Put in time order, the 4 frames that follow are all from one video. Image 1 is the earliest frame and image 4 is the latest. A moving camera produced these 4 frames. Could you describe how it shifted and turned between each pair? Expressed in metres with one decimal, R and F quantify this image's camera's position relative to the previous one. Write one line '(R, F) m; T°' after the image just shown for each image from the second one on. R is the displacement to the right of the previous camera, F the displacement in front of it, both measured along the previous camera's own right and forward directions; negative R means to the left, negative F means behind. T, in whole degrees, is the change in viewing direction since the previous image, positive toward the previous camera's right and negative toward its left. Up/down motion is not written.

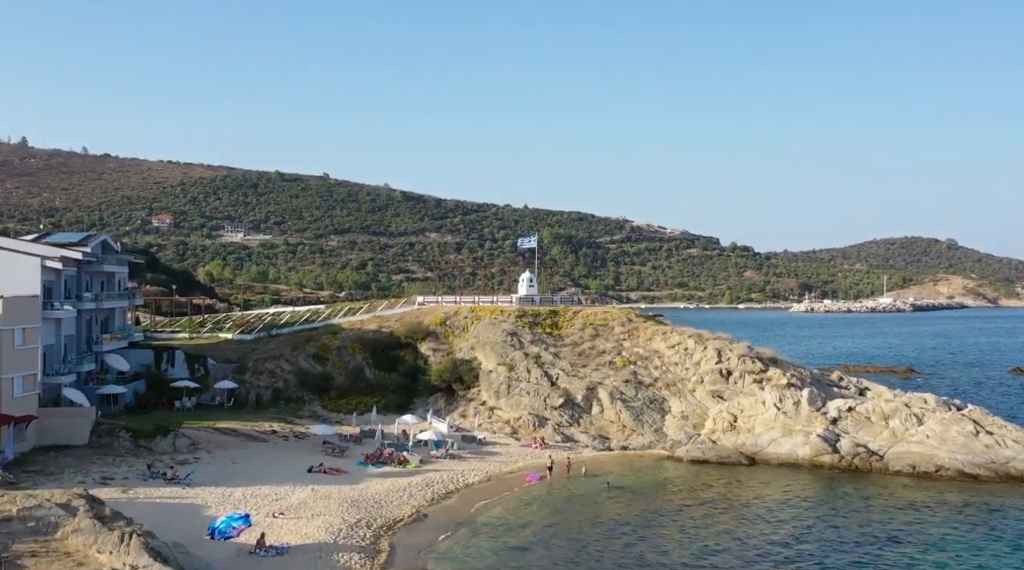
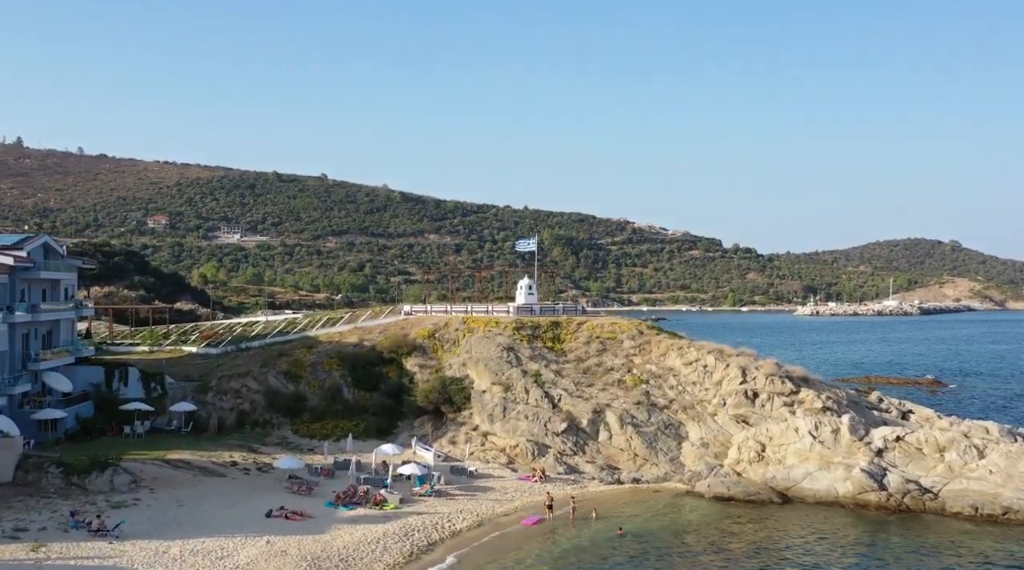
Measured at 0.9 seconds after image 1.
(+0.2, +5.7) m; 0°
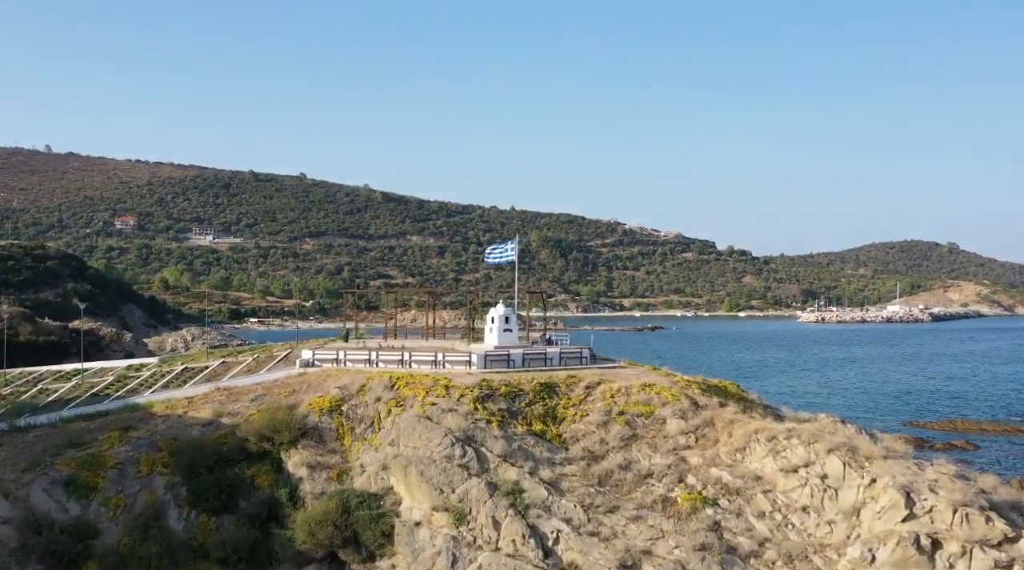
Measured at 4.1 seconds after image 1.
(+0.8, +19.9) m; +1°
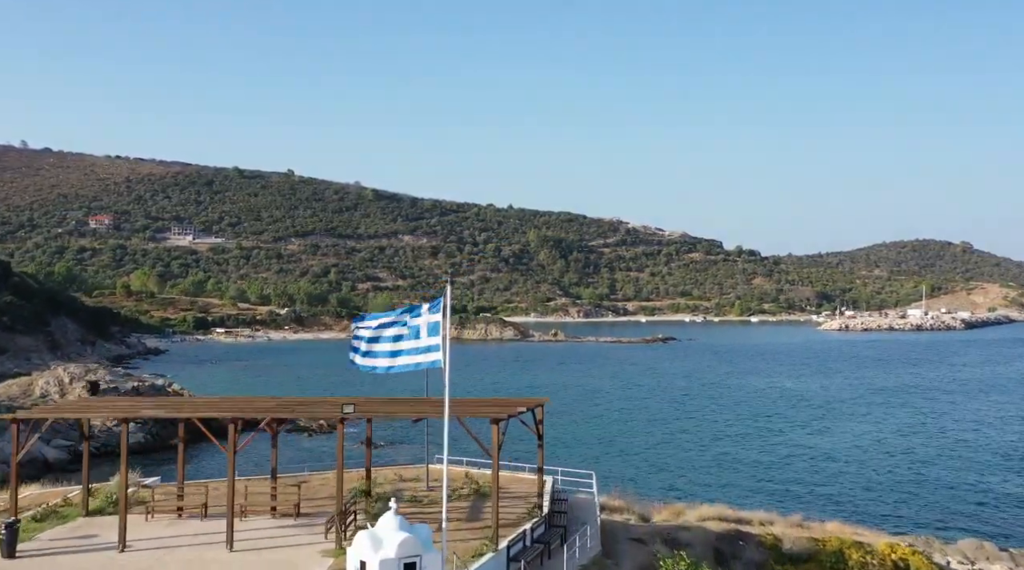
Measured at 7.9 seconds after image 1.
(+0.9, +23.6) m; 0°
